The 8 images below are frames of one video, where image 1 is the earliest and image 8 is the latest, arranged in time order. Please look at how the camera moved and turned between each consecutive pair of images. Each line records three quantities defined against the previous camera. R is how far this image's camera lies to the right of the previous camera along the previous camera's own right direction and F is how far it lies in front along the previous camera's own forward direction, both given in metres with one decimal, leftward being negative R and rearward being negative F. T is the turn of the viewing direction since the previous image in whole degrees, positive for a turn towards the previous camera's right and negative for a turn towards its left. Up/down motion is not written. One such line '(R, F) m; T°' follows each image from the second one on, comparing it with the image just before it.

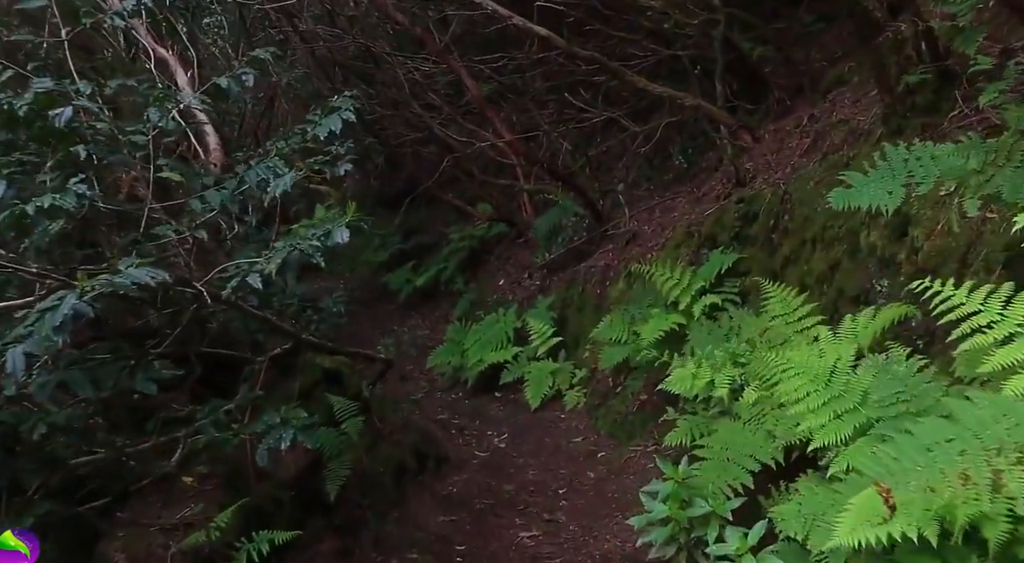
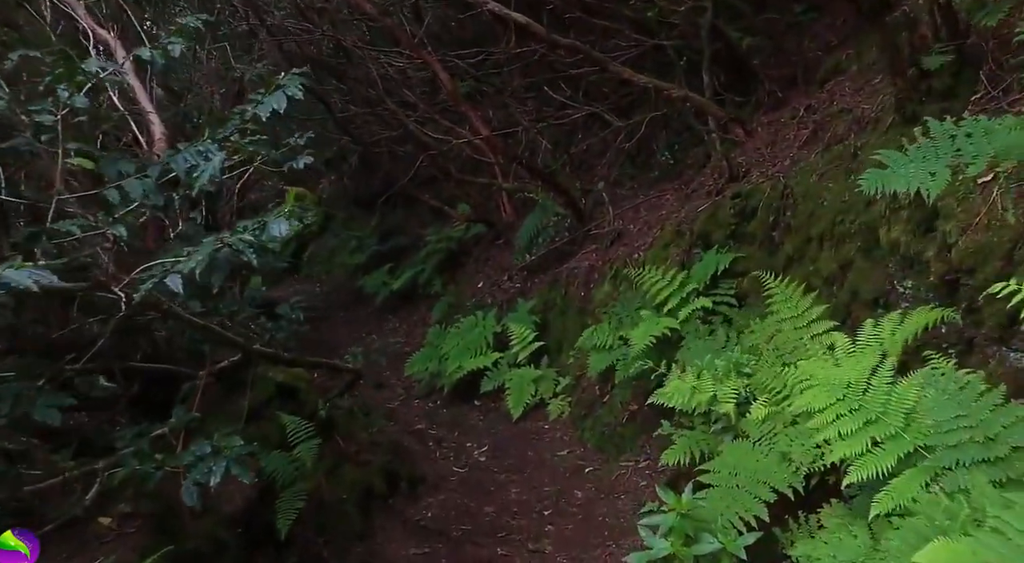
(0.0, +0.5) m; +1°
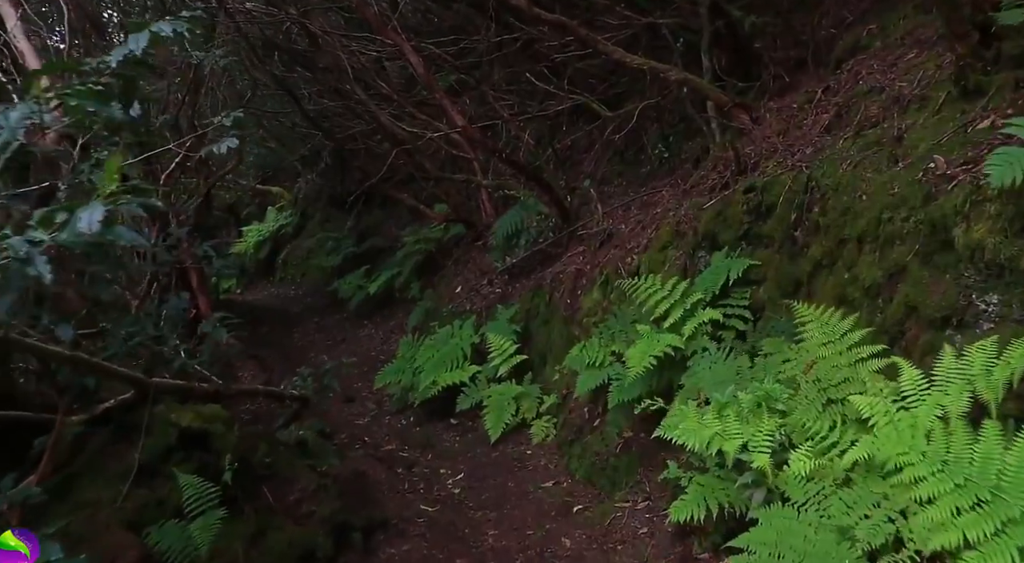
(0.0, +0.9) m; +1°
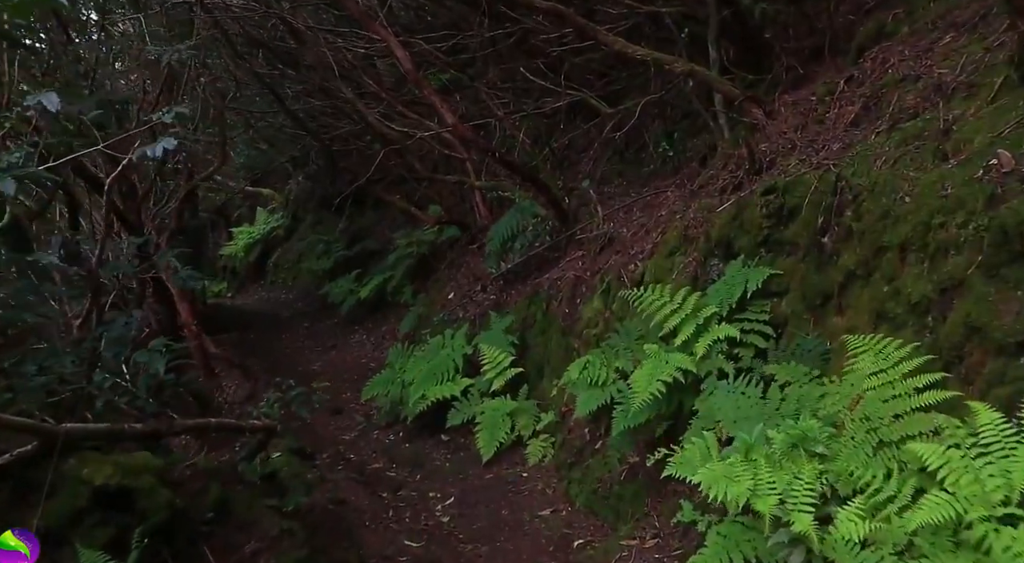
(0.0, +0.6) m; 0°
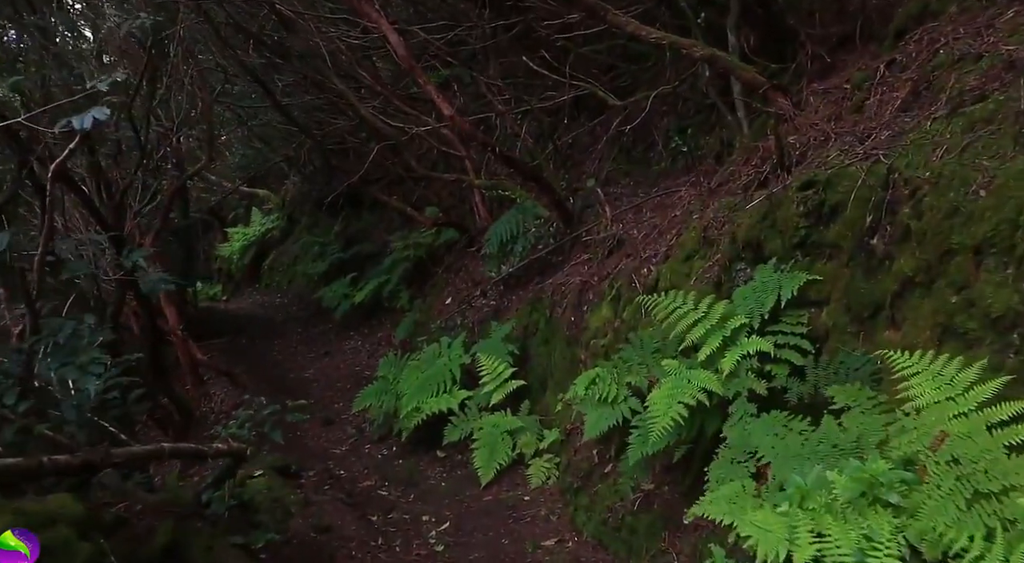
(0.0, +0.6) m; 0°
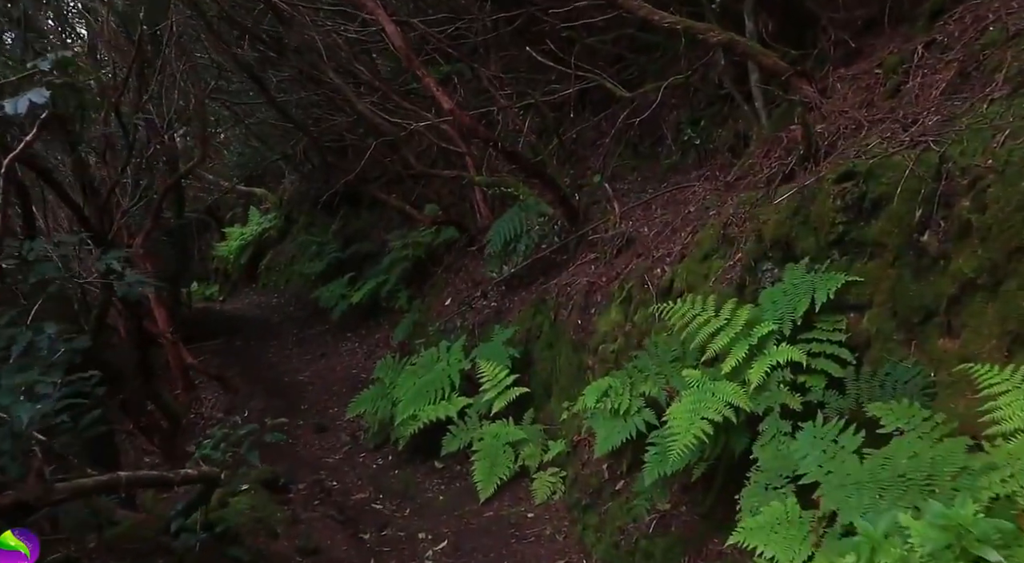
(0.0, +0.4) m; 0°
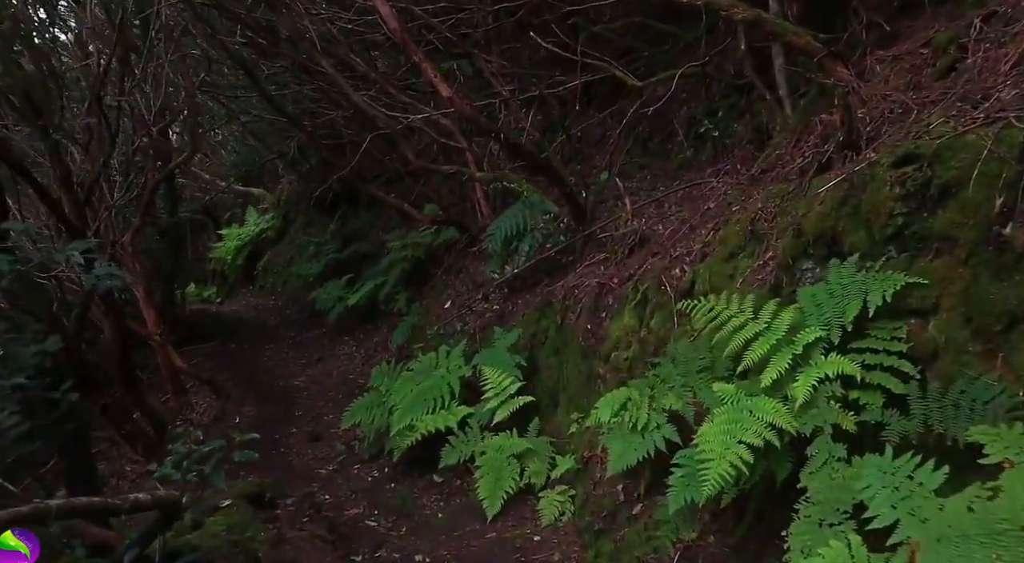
(0.0, +0.5) m; 0°
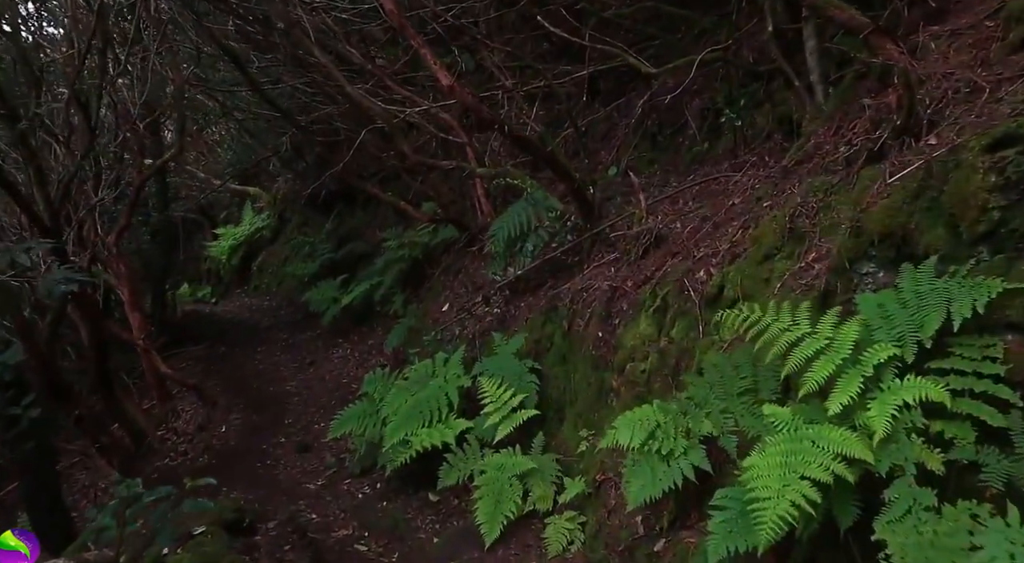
(0.0, +0.6) m; 0°
